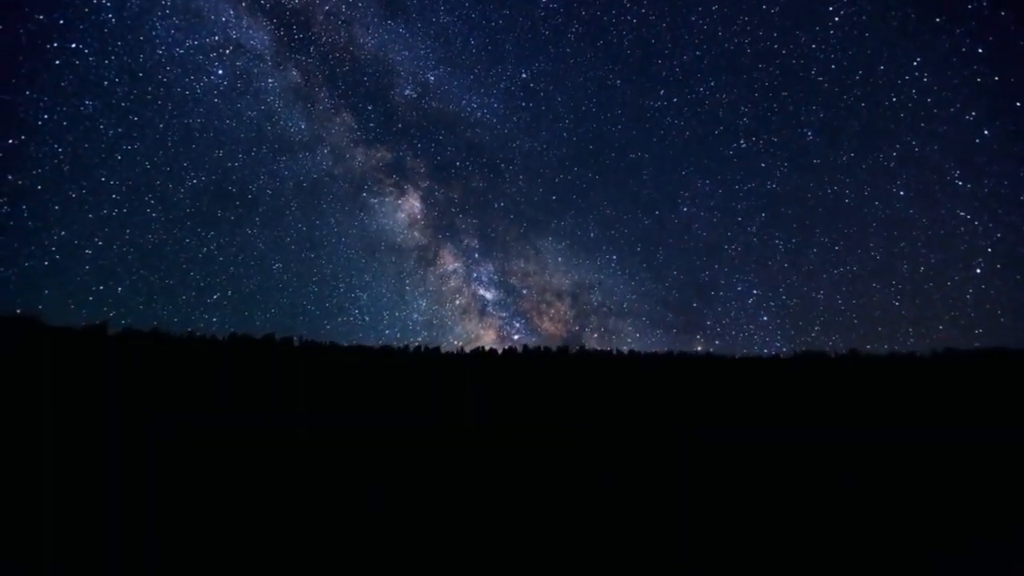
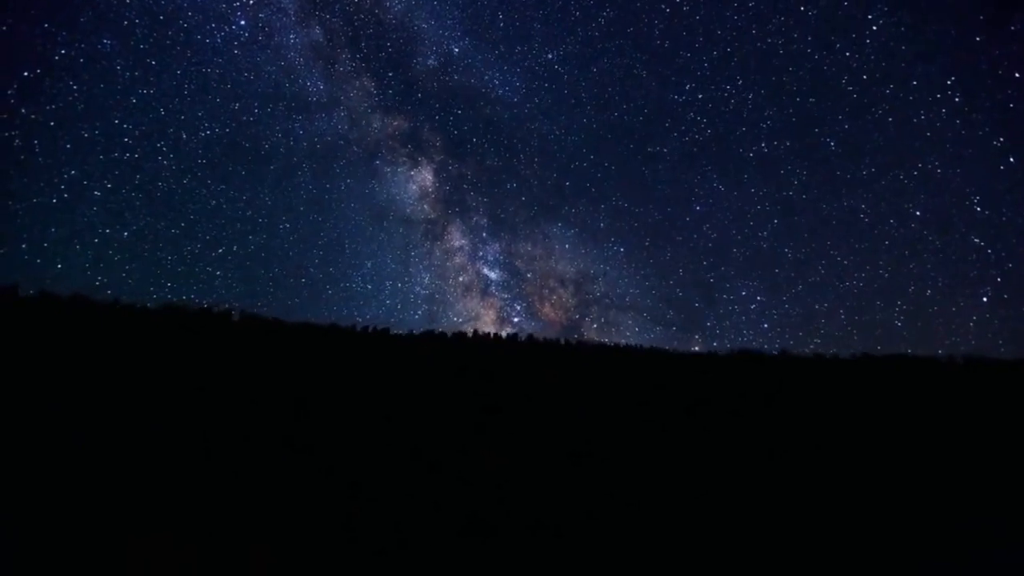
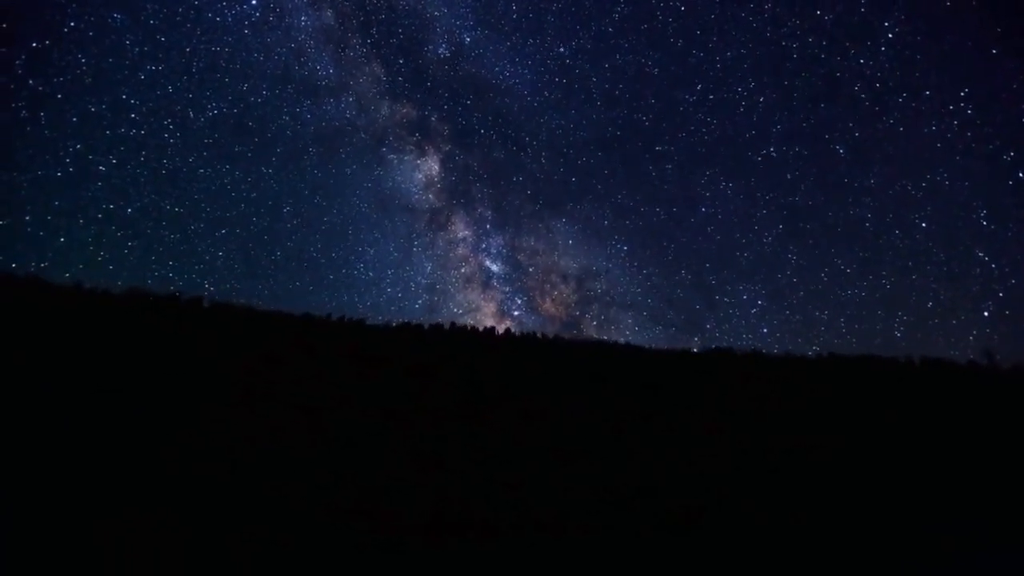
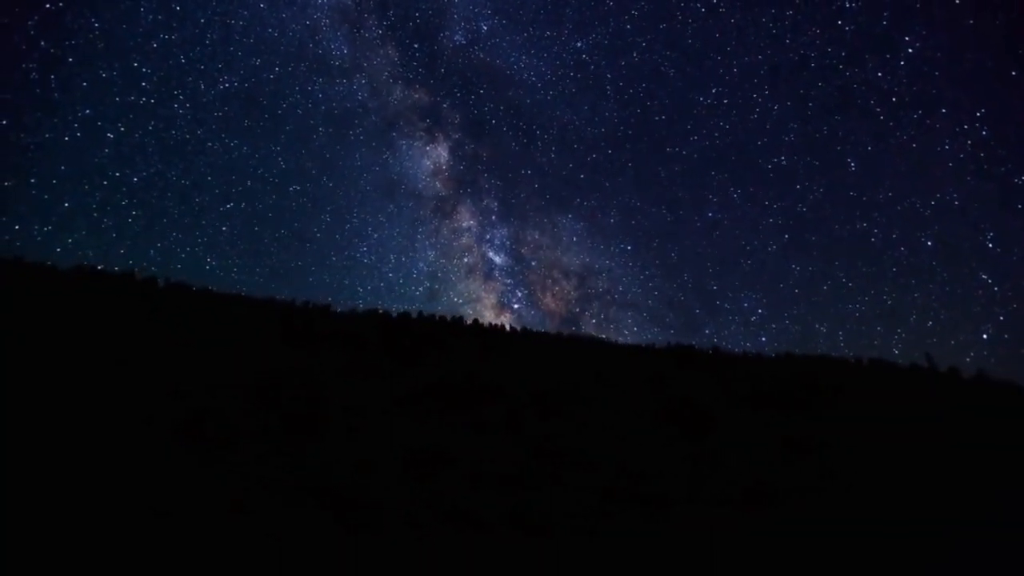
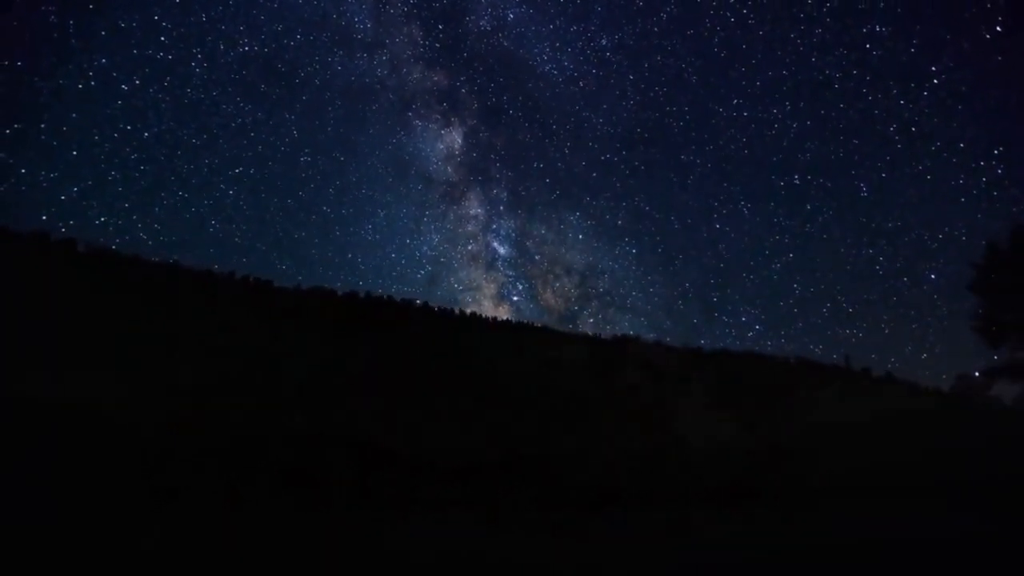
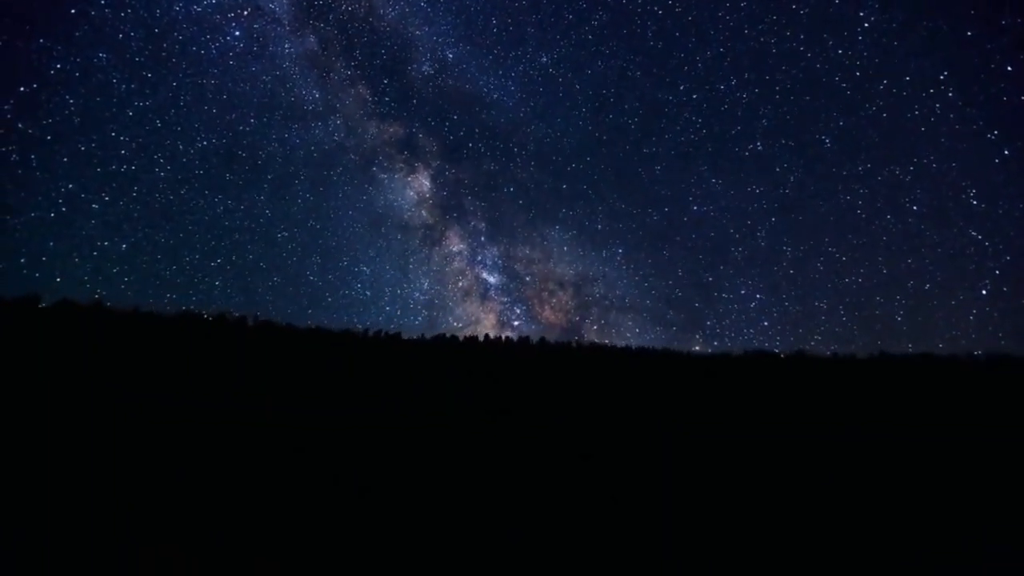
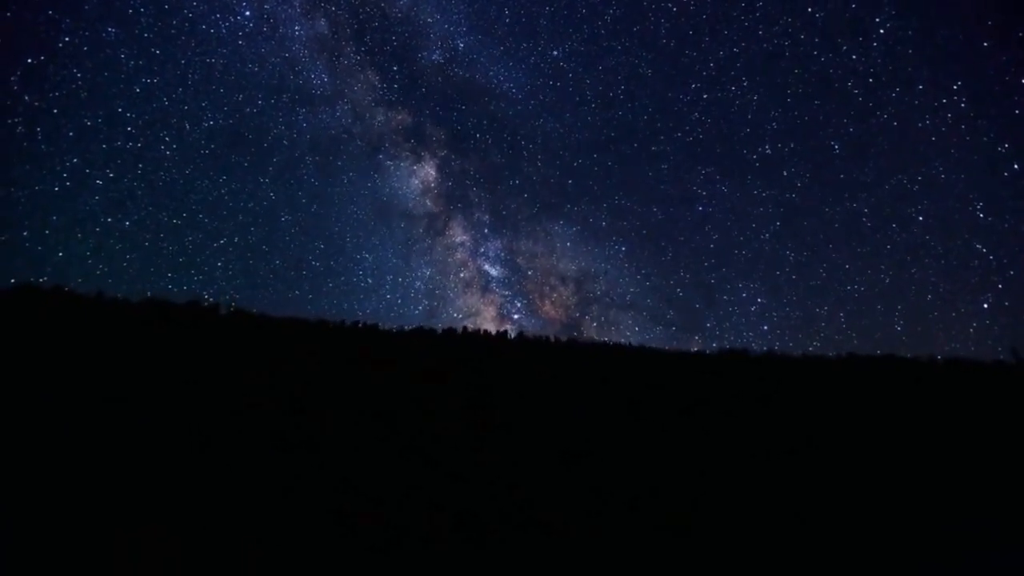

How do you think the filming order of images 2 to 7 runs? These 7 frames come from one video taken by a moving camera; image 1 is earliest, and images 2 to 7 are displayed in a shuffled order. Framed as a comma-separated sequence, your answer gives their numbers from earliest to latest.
6, 2, 7, 3, 4, 5
